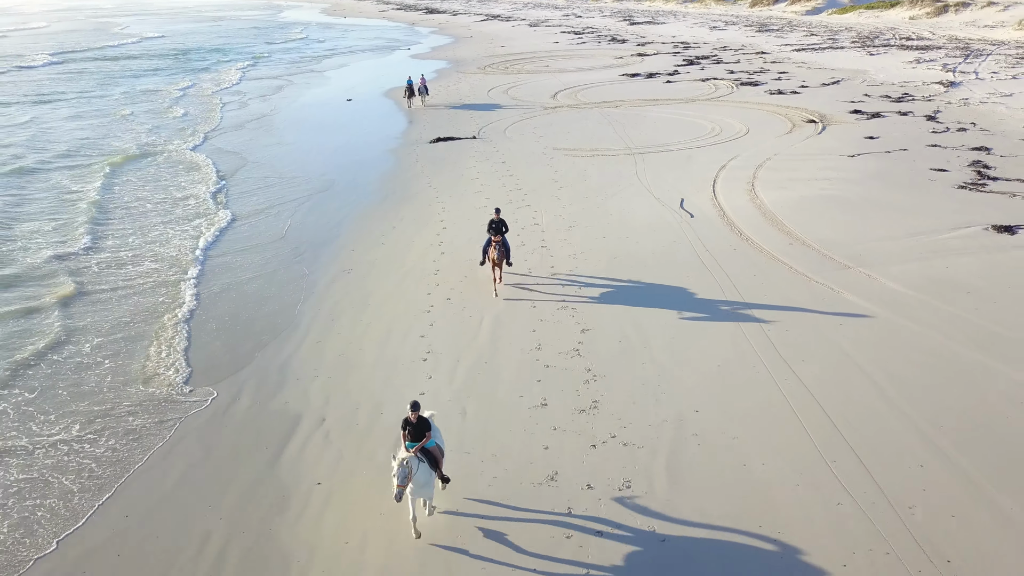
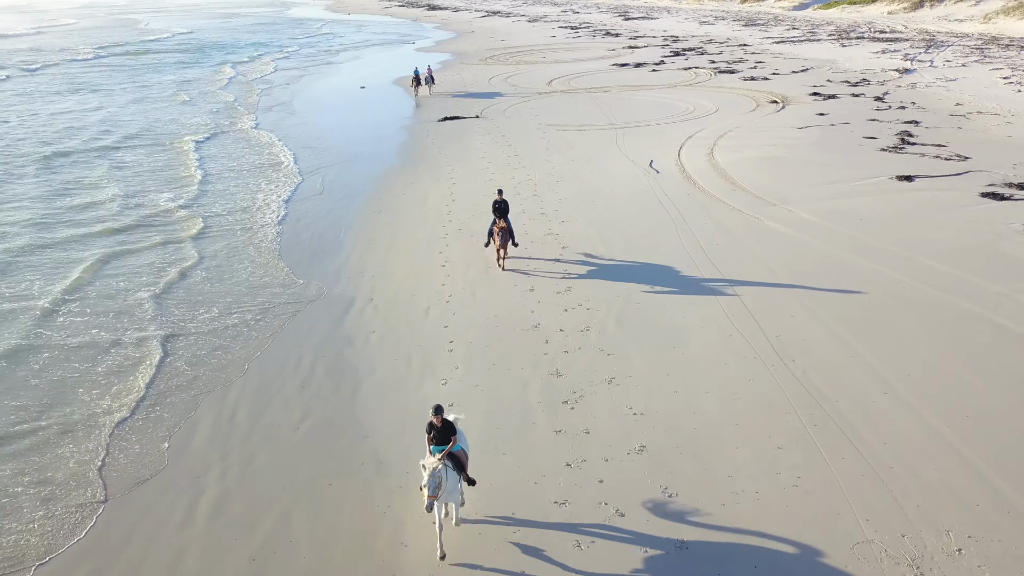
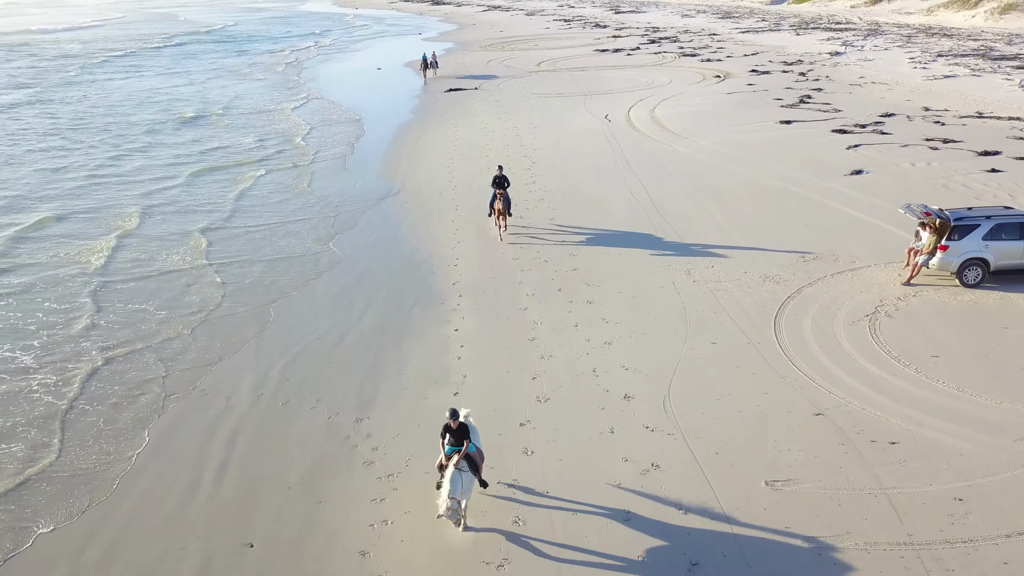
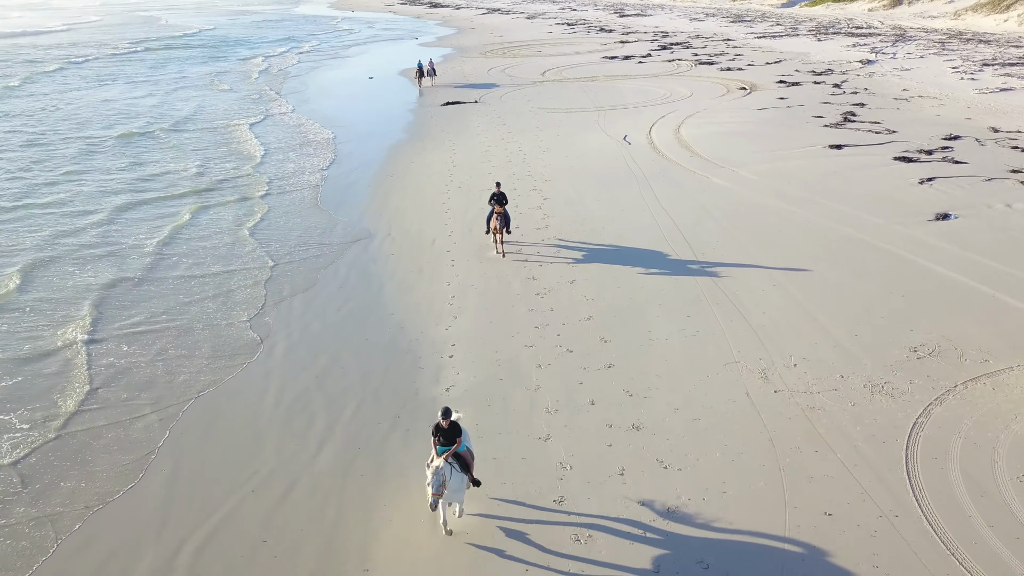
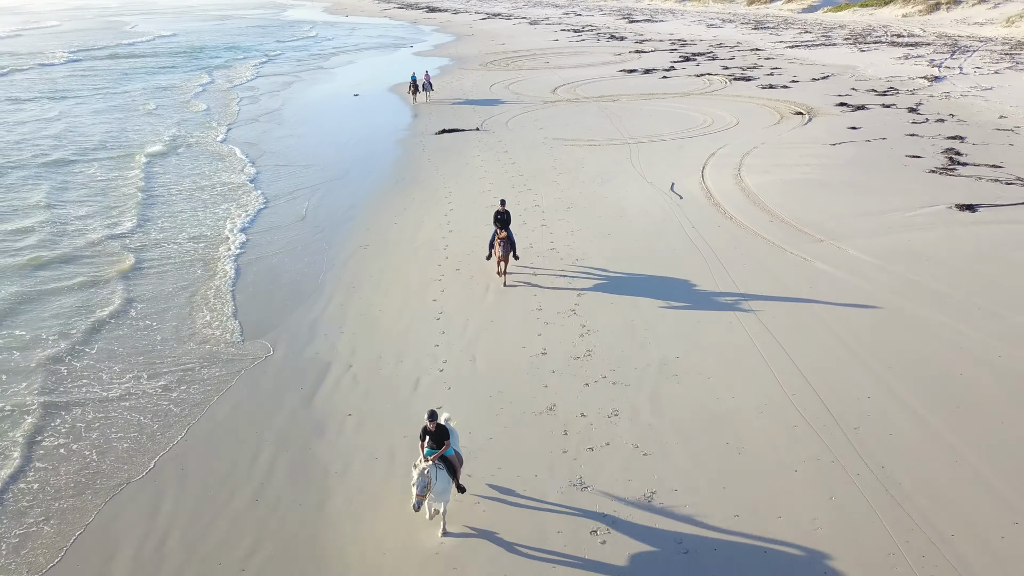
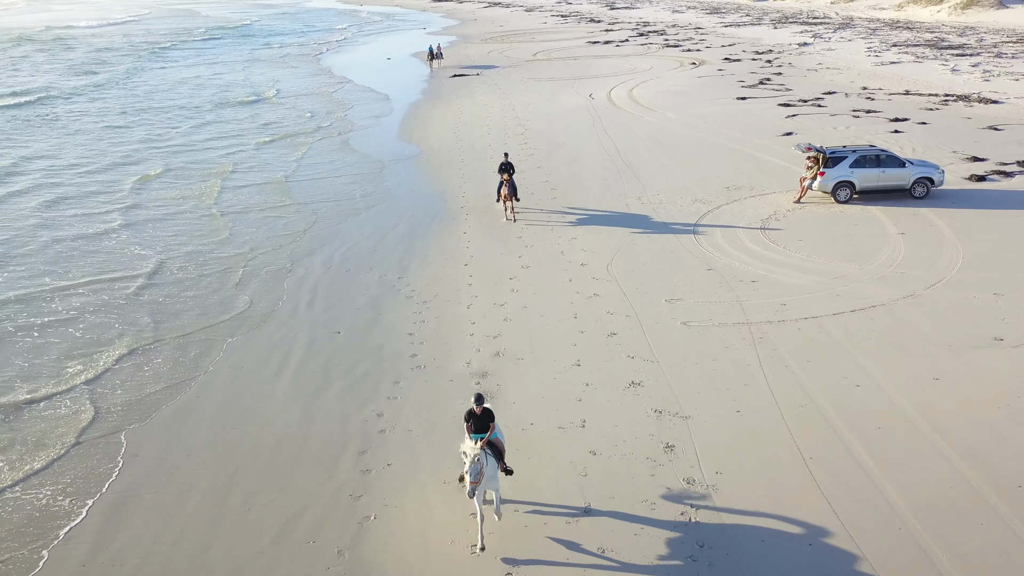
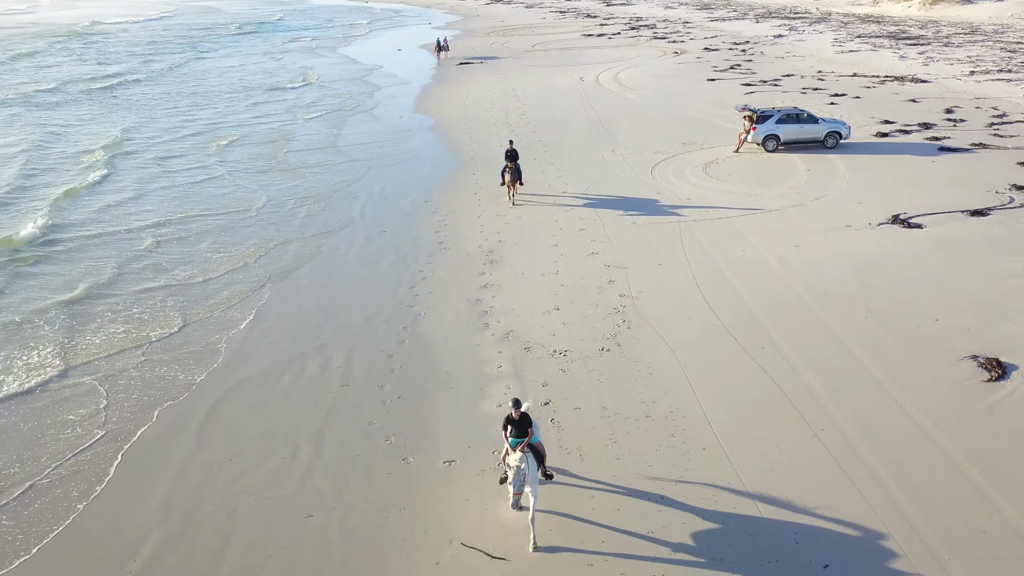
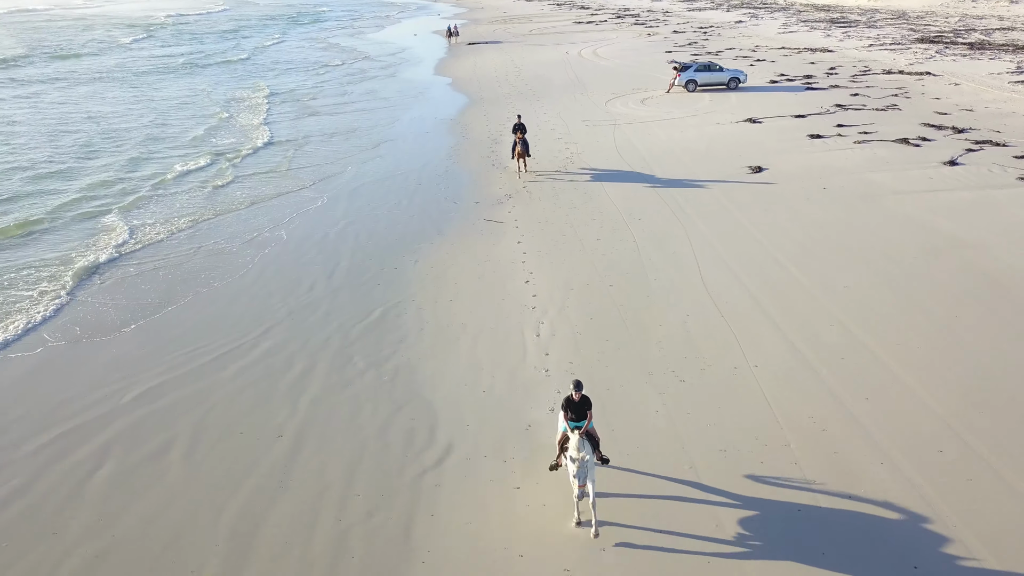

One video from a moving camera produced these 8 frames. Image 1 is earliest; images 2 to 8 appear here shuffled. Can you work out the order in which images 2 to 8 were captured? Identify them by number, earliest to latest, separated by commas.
5, 2, 4, 3, 6, 7, 8
